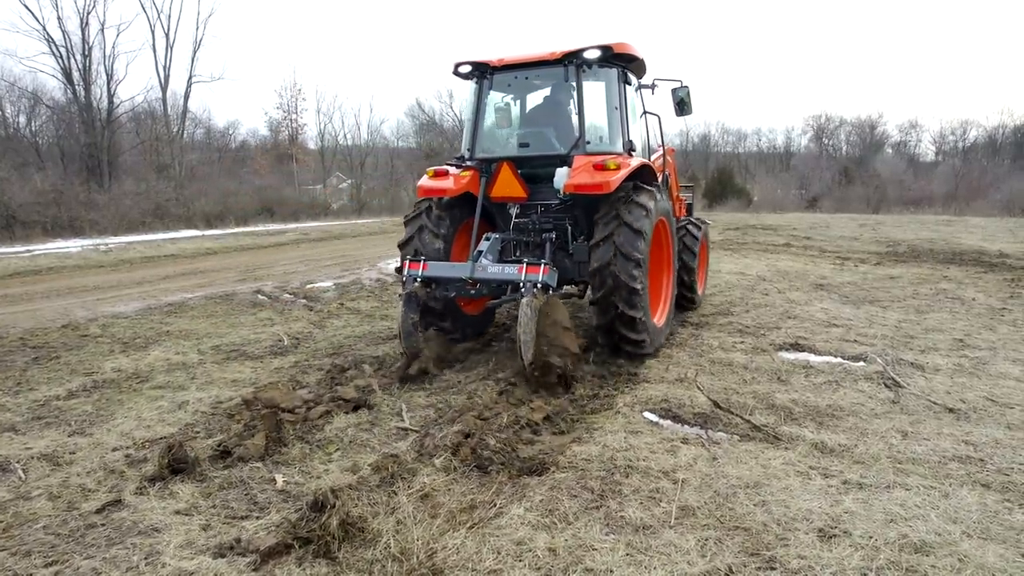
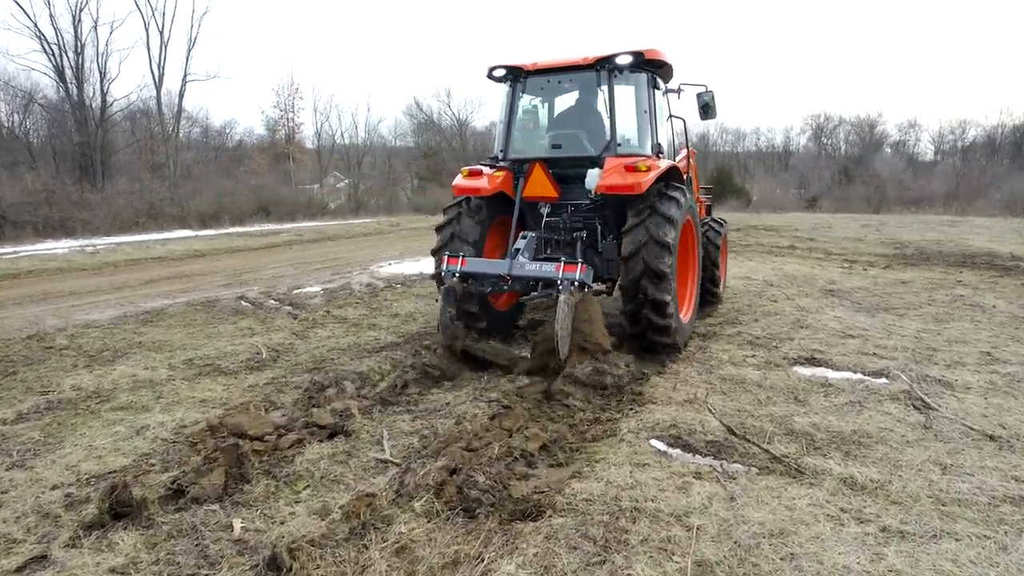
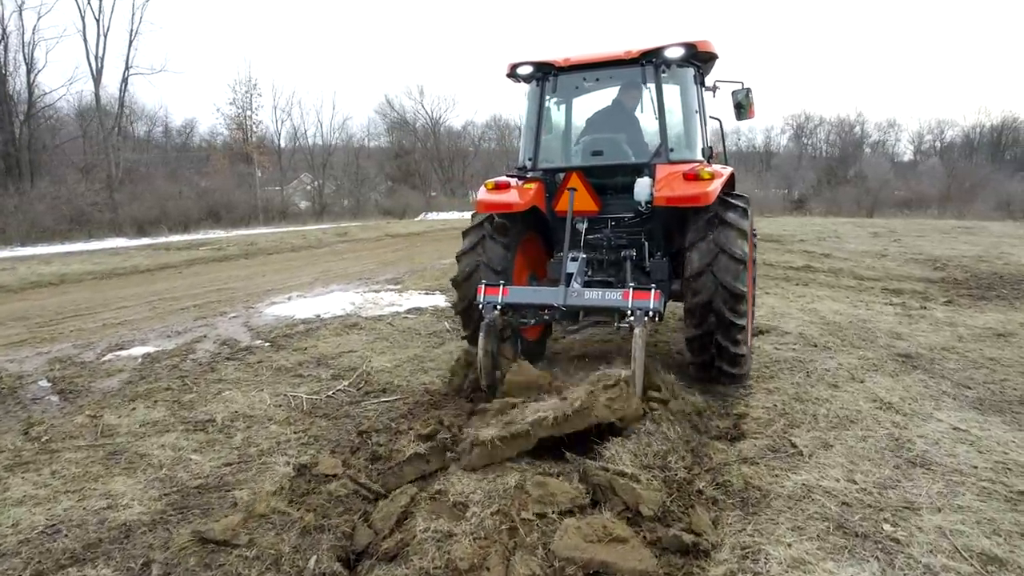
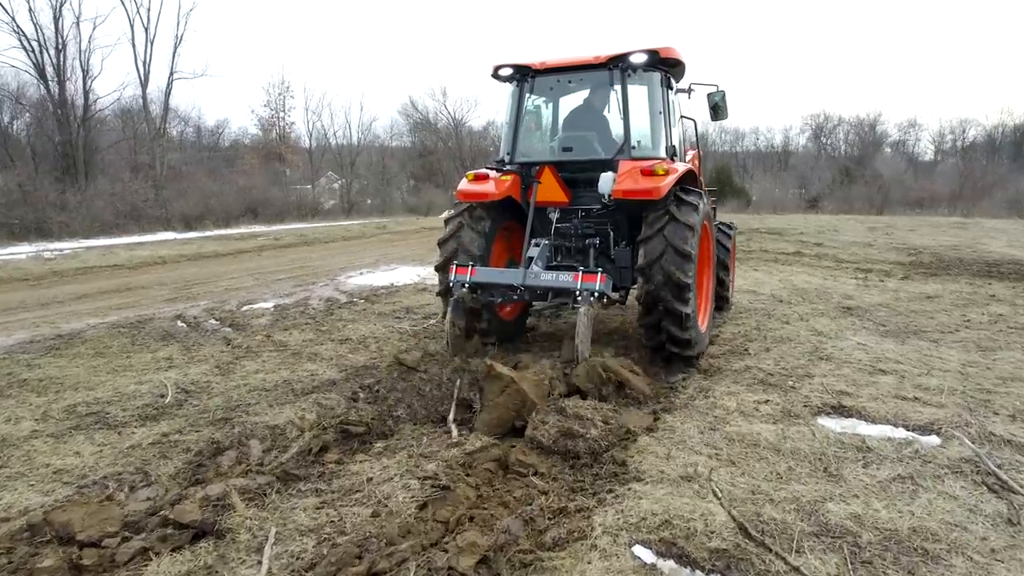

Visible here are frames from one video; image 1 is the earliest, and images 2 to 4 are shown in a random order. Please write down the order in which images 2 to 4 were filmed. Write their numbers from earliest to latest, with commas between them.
2, 4, 3
